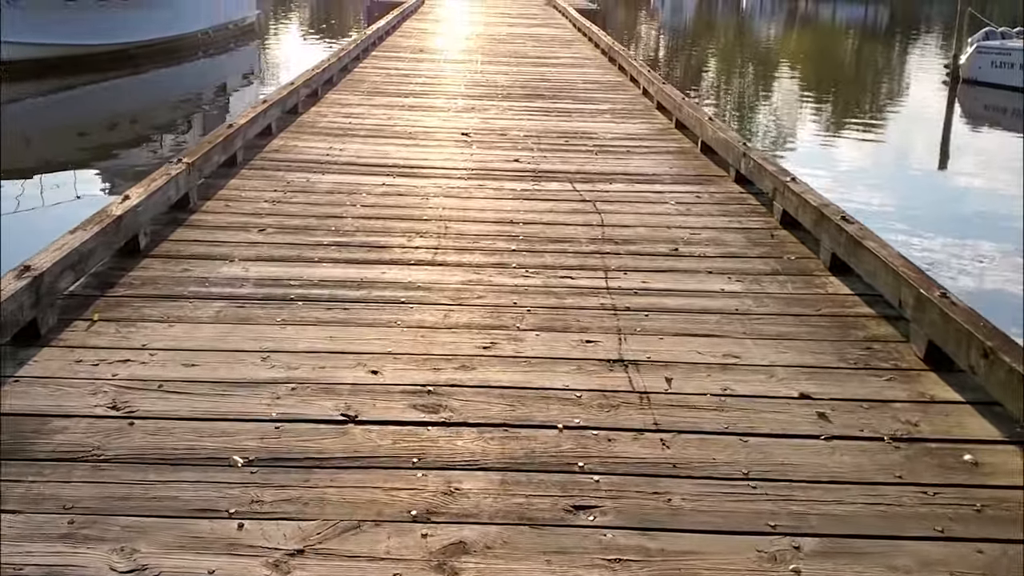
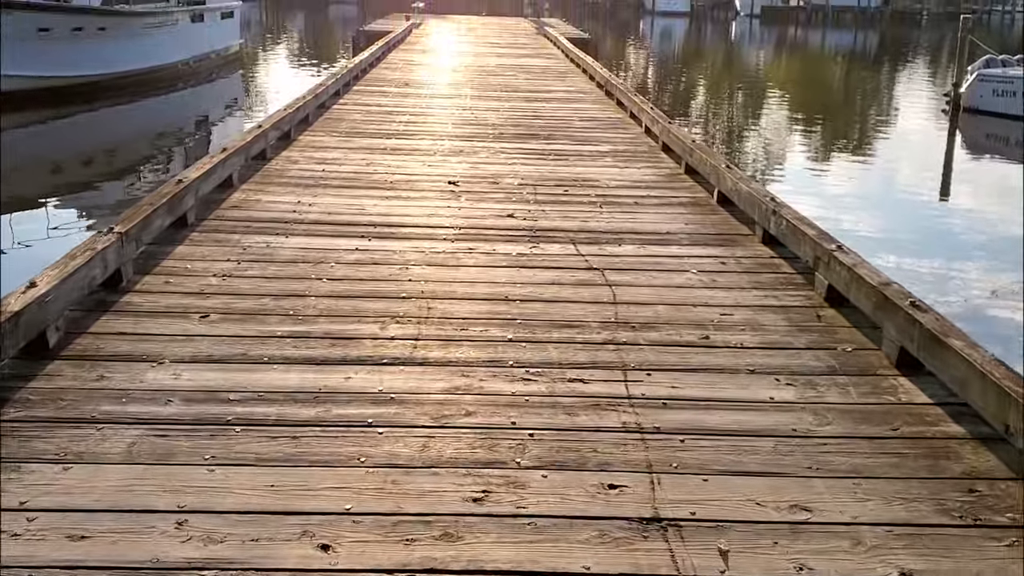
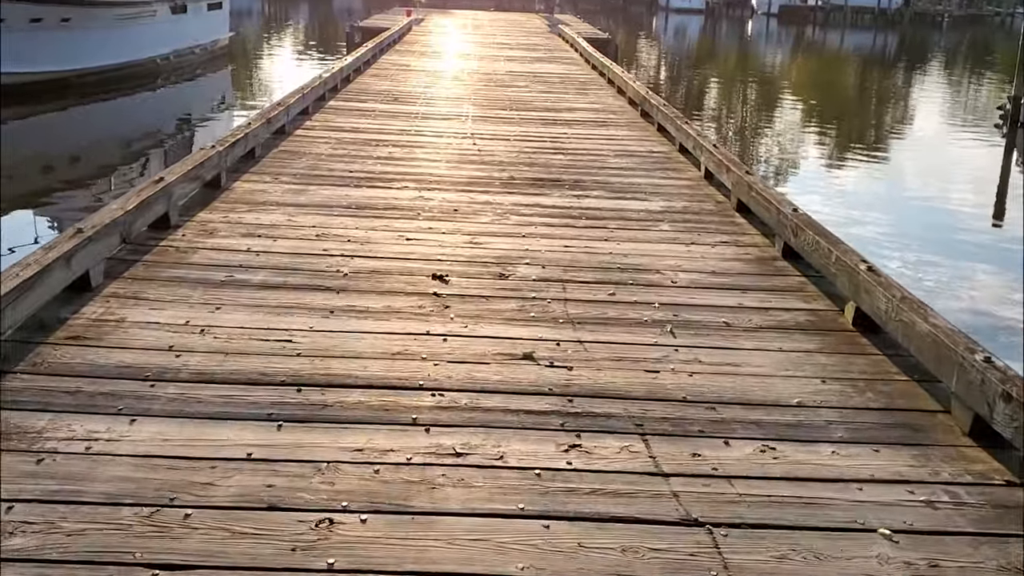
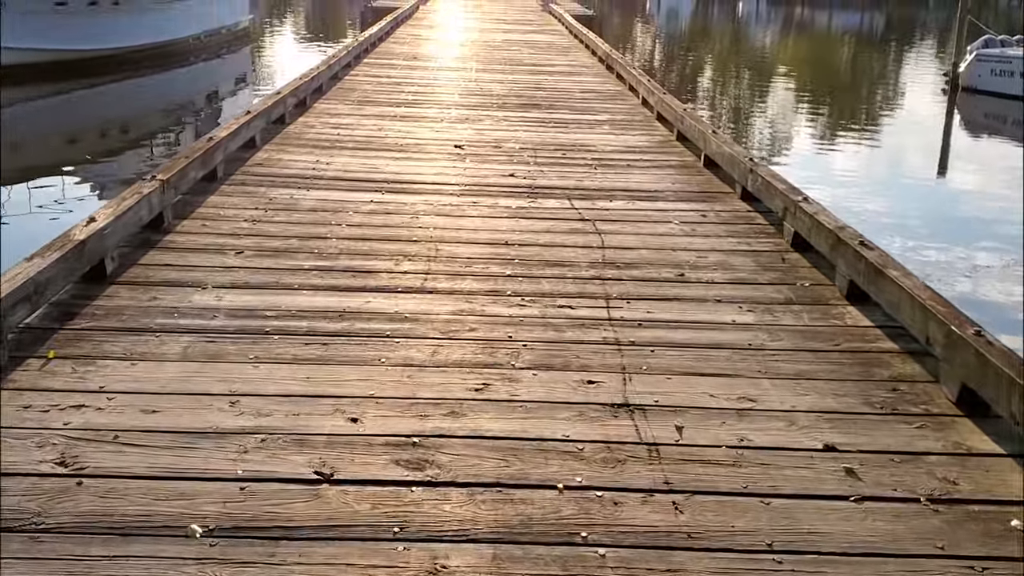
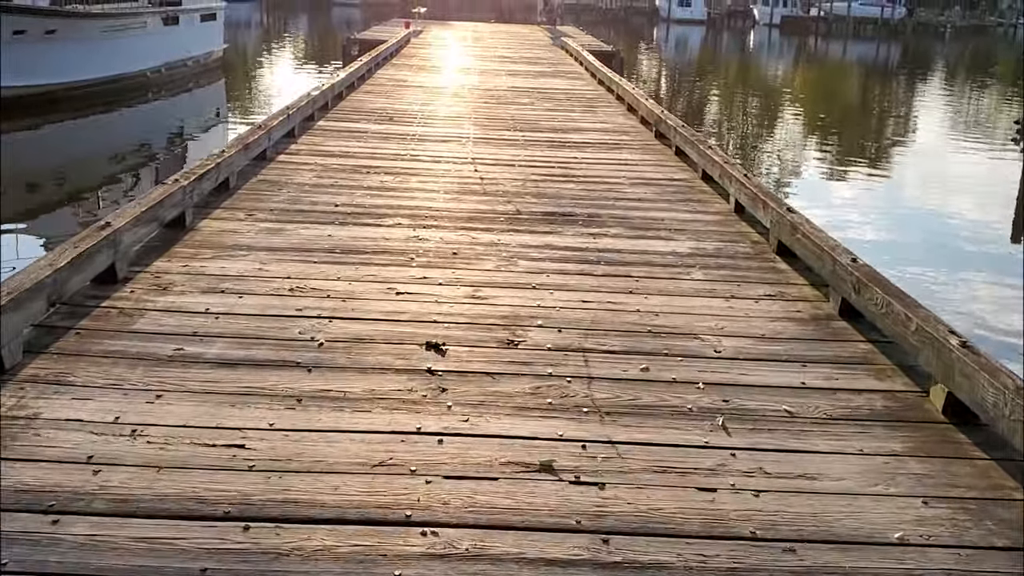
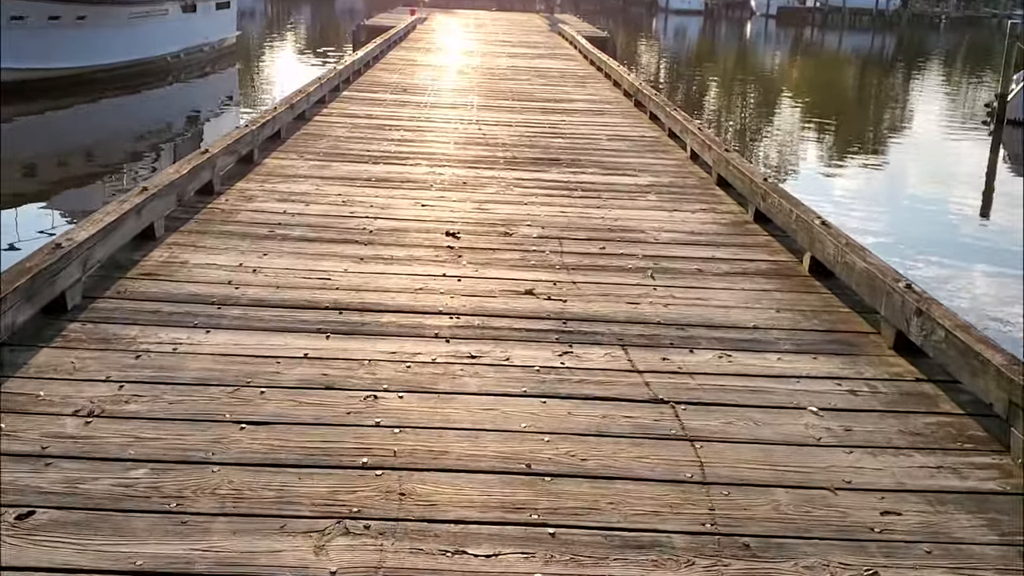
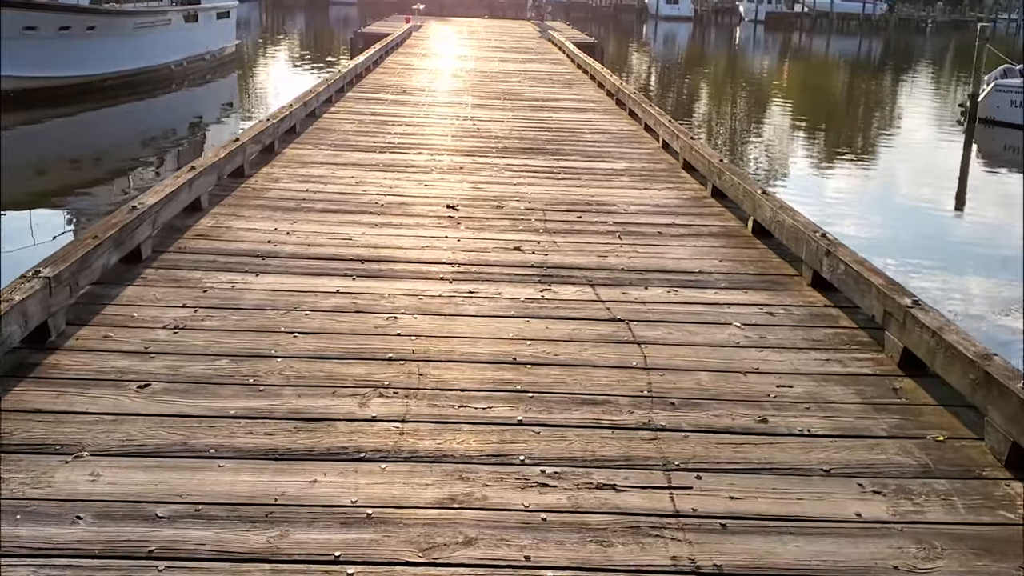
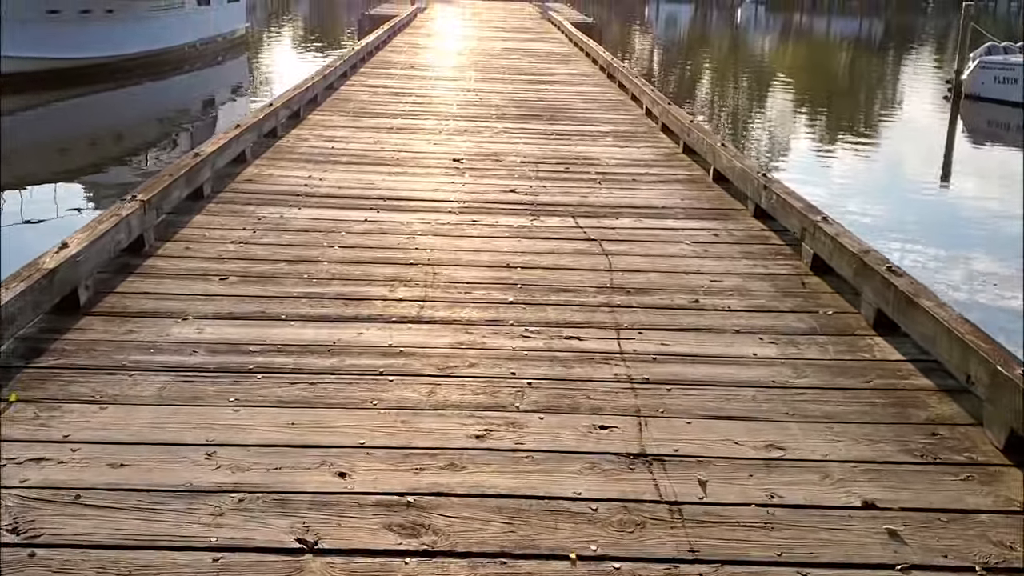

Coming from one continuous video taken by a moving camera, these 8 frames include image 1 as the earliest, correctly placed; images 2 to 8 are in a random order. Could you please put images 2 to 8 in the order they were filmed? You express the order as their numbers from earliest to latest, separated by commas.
4, 8, 2, 7, 6, 3, 5
